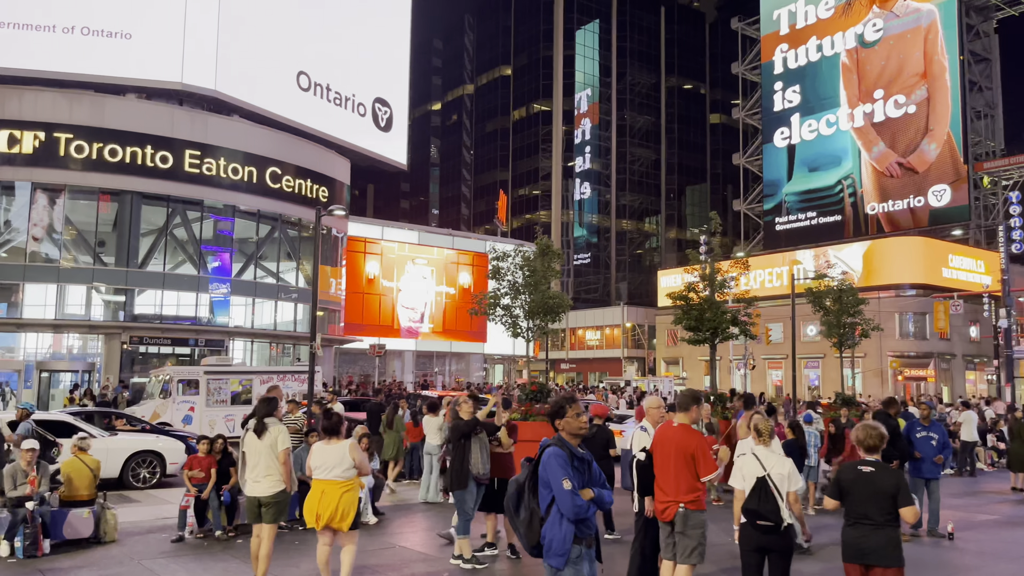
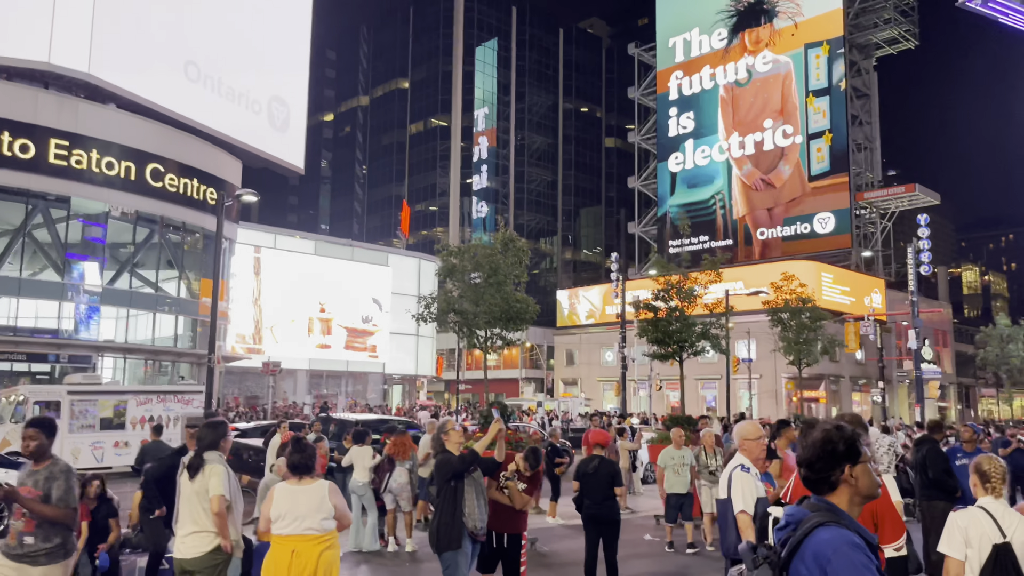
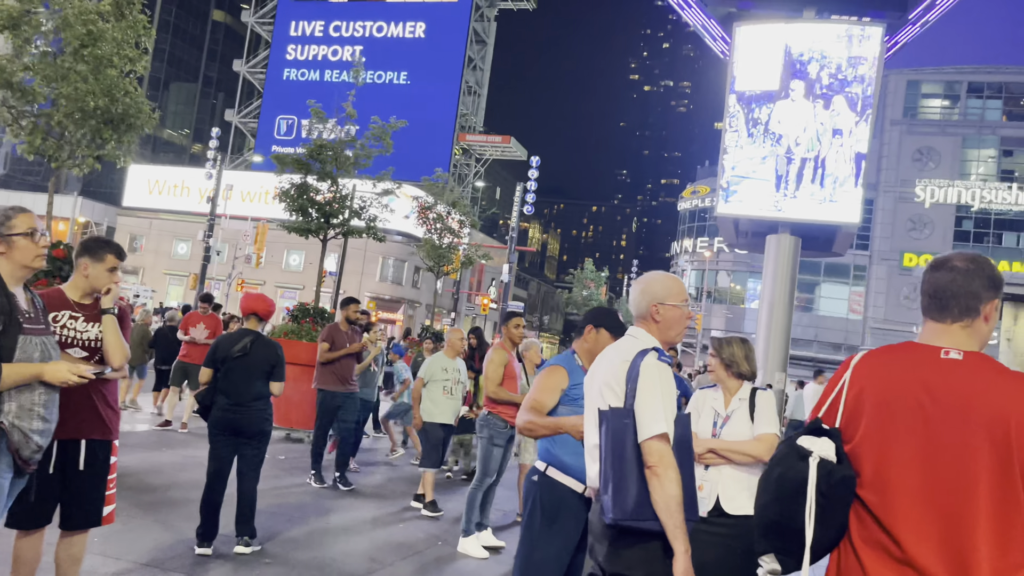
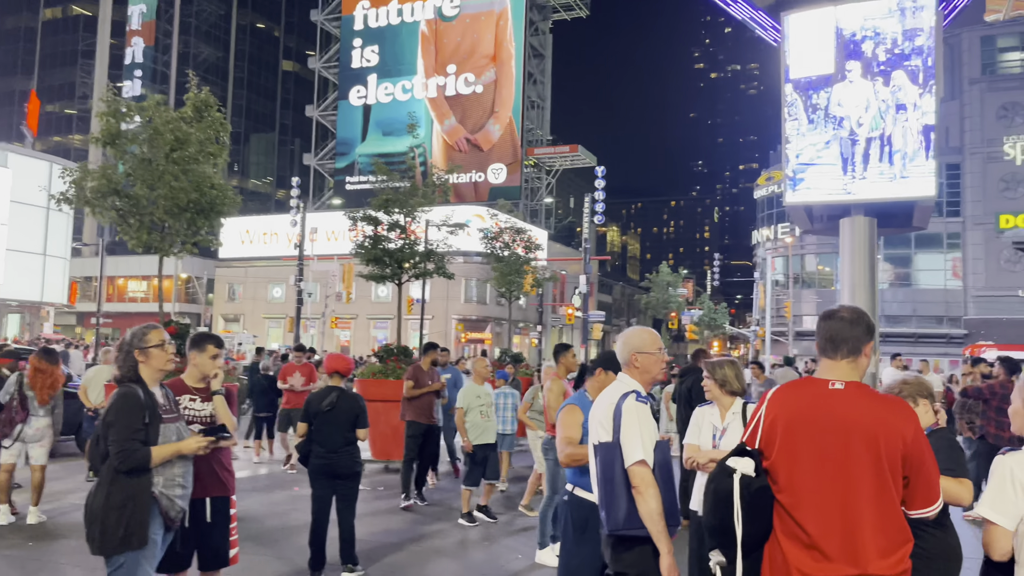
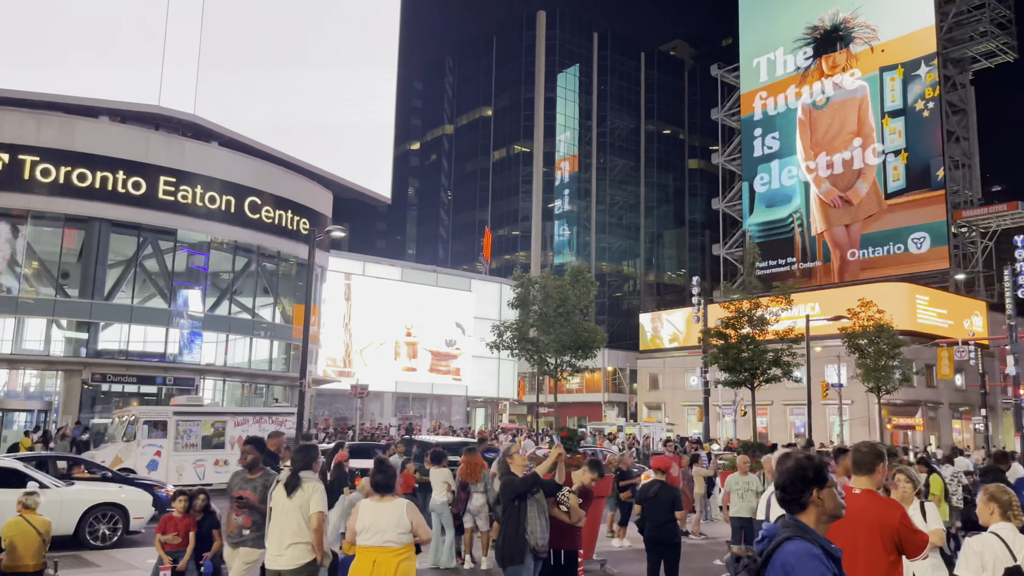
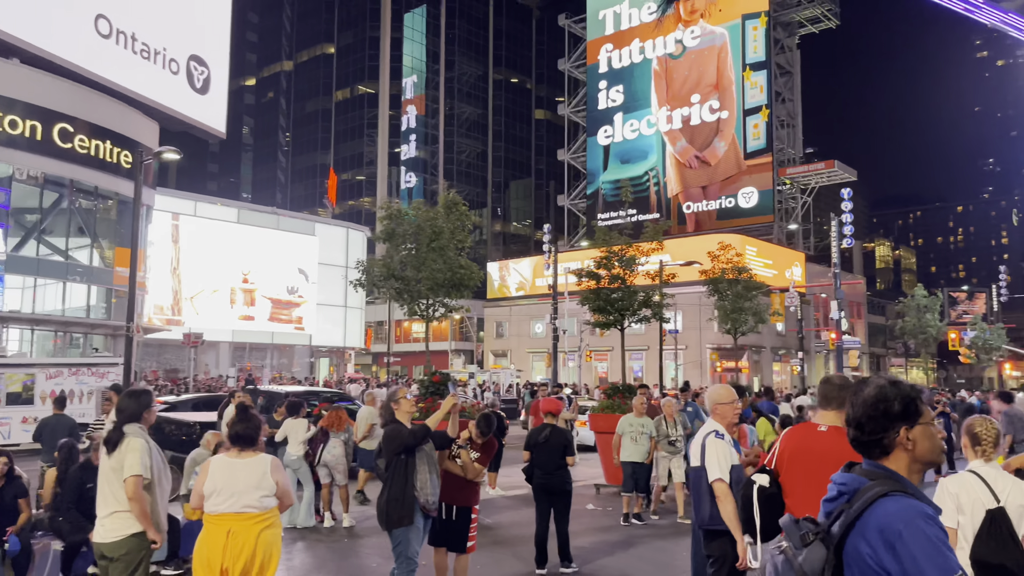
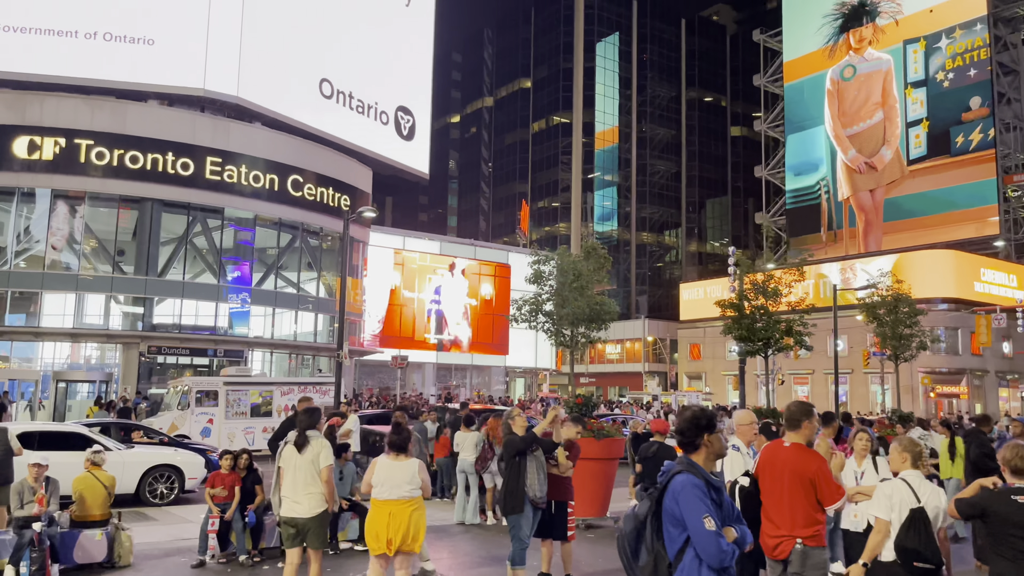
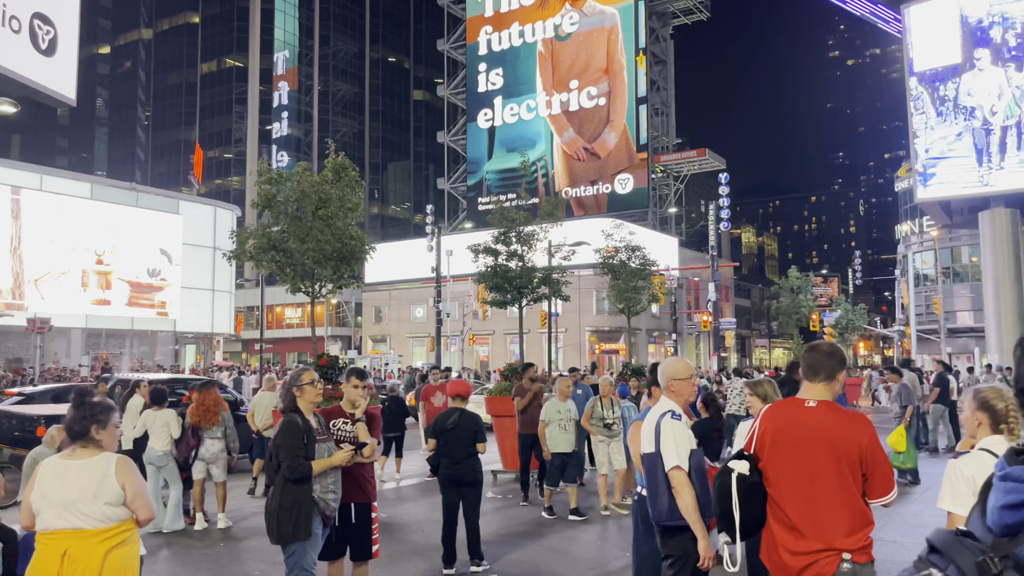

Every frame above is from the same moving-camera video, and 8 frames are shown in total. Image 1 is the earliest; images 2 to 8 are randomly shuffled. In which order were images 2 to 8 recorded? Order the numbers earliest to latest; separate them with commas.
7, 5, 2, 6, 8, 4, 3
